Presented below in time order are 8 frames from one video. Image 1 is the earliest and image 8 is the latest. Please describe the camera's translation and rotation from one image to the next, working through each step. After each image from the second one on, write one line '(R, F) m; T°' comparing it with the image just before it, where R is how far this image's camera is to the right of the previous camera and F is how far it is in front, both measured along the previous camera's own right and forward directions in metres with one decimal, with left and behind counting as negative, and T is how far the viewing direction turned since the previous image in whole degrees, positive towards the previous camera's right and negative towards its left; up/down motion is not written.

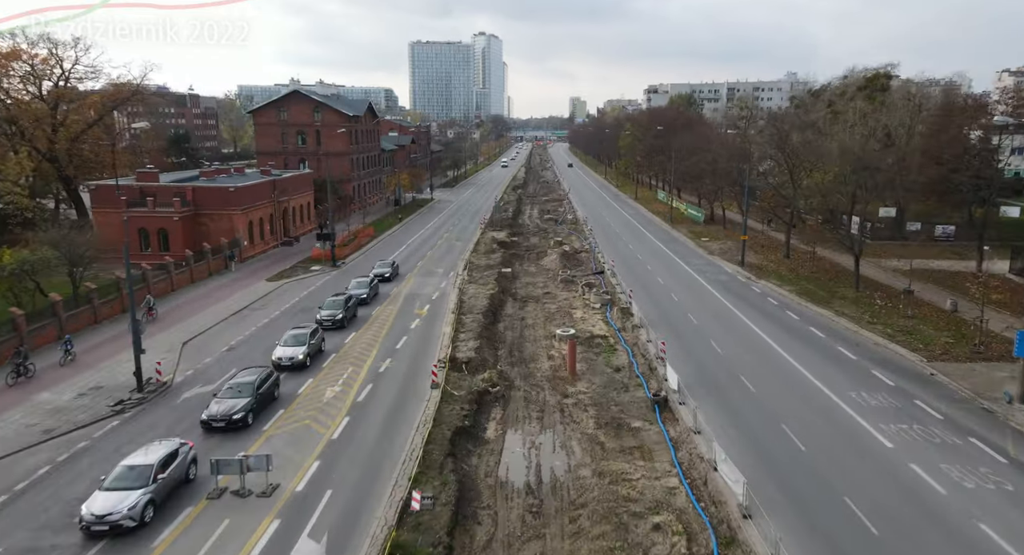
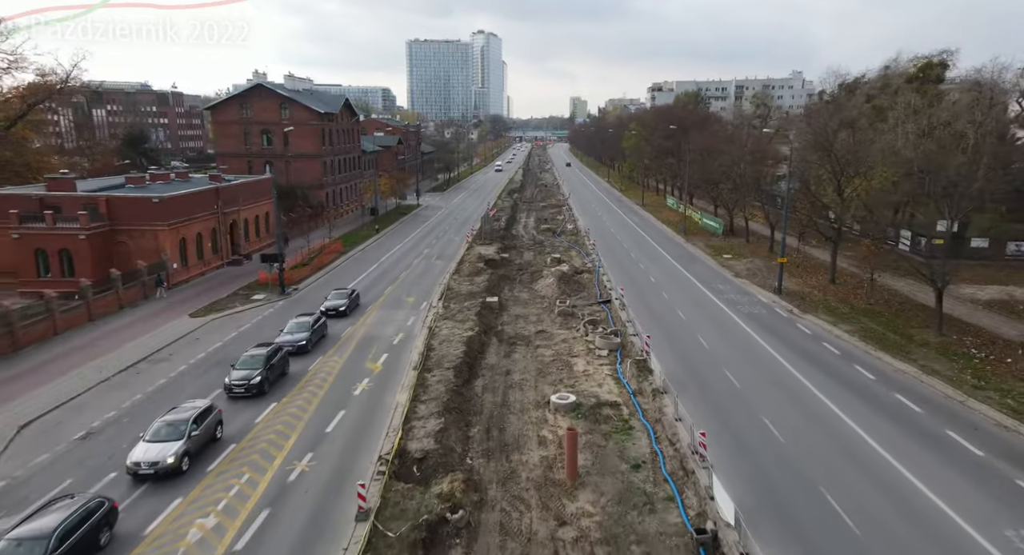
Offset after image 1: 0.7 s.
(+0.7, +7.9) m; 0°
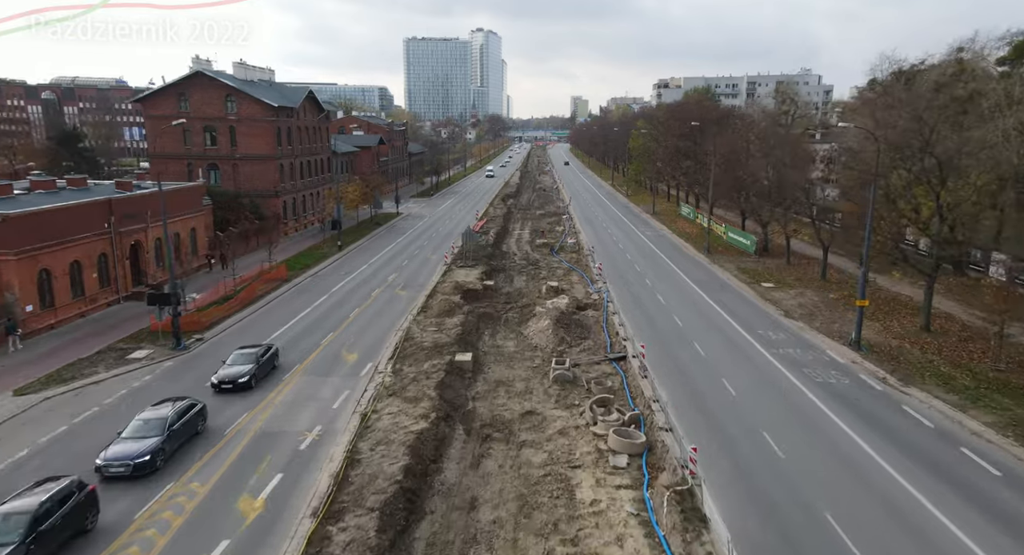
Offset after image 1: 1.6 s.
(+0.8, +9.8) m; 0°
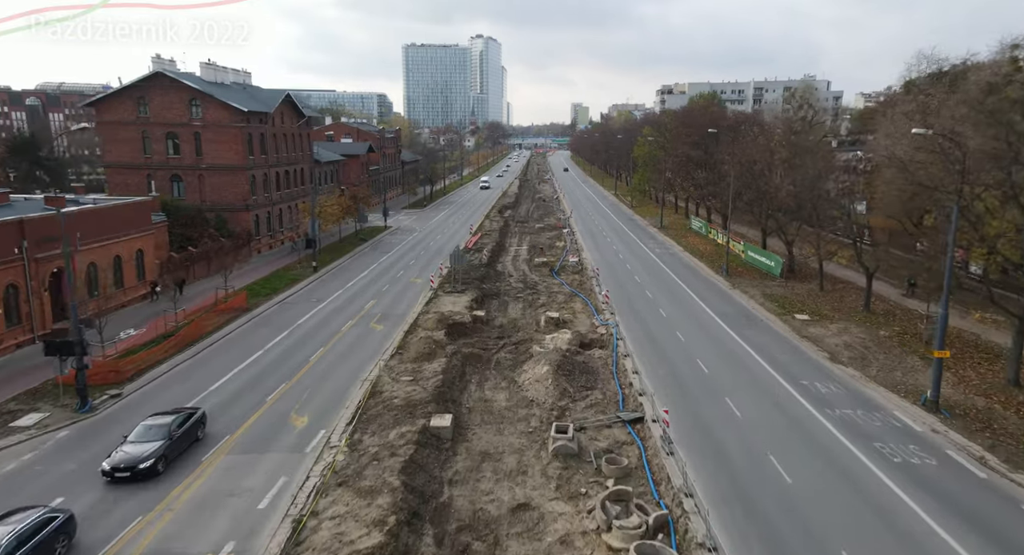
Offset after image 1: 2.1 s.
(+0.3, +5.3) m; 0°
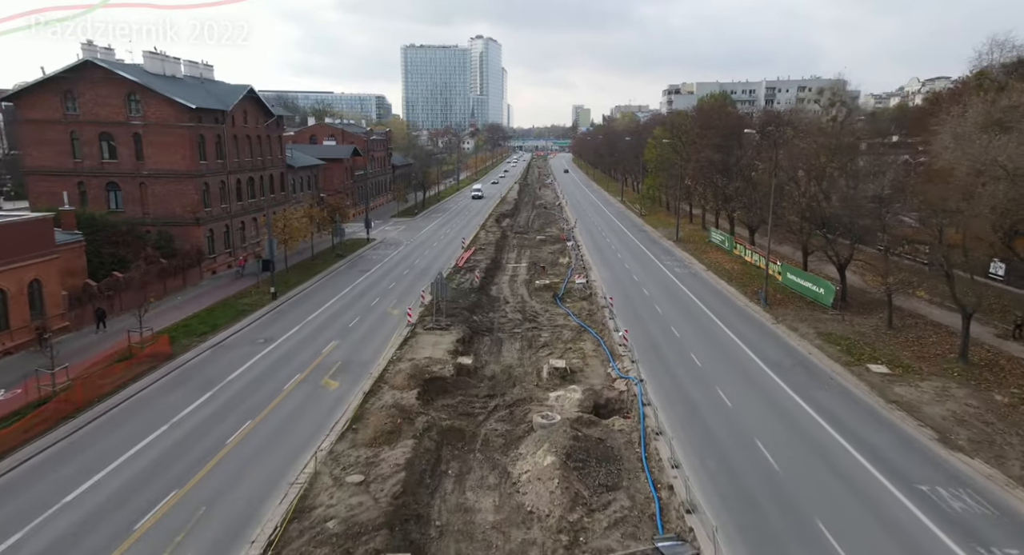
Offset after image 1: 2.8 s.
(+0.2, +7.3) m; 0°
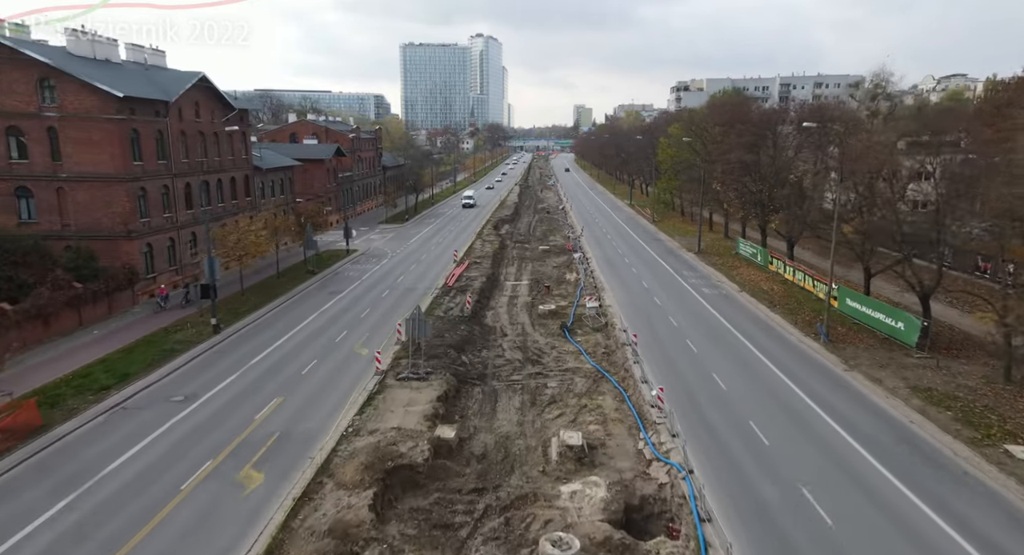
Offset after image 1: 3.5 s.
(+0.1, +7.3) m; 0°
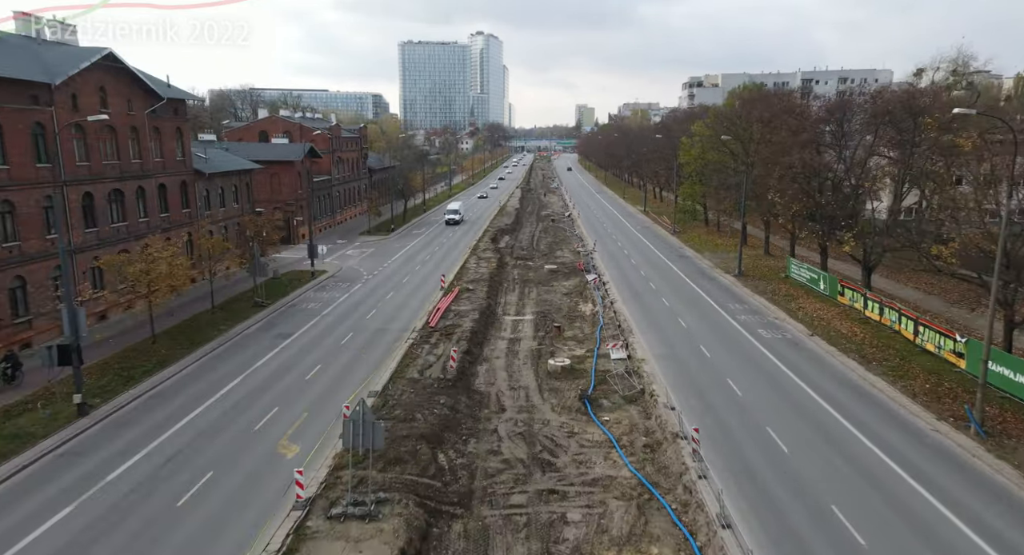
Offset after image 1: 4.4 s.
(0.0, +9.5) m; 0°
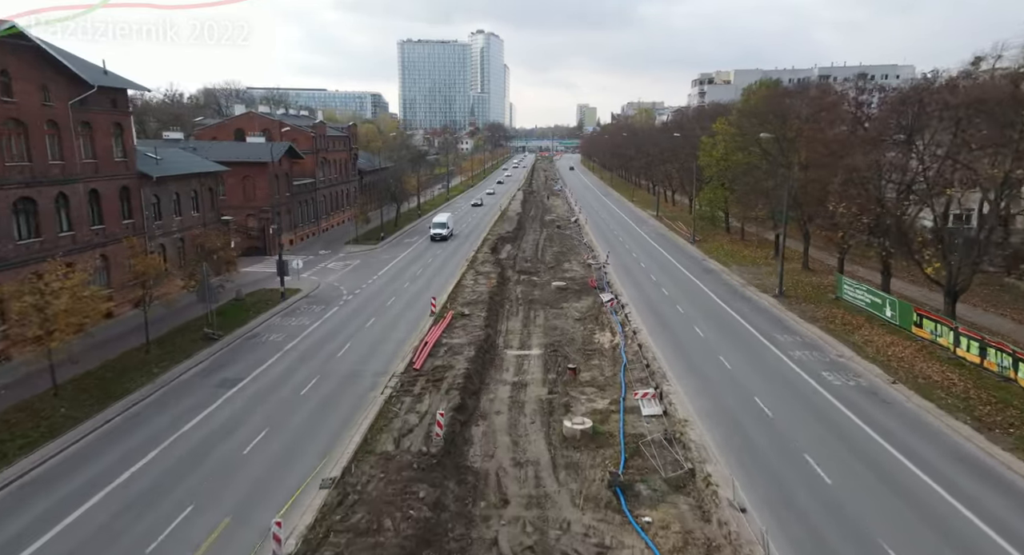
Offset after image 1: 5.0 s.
(-0.1, +6.3) m; 0°
